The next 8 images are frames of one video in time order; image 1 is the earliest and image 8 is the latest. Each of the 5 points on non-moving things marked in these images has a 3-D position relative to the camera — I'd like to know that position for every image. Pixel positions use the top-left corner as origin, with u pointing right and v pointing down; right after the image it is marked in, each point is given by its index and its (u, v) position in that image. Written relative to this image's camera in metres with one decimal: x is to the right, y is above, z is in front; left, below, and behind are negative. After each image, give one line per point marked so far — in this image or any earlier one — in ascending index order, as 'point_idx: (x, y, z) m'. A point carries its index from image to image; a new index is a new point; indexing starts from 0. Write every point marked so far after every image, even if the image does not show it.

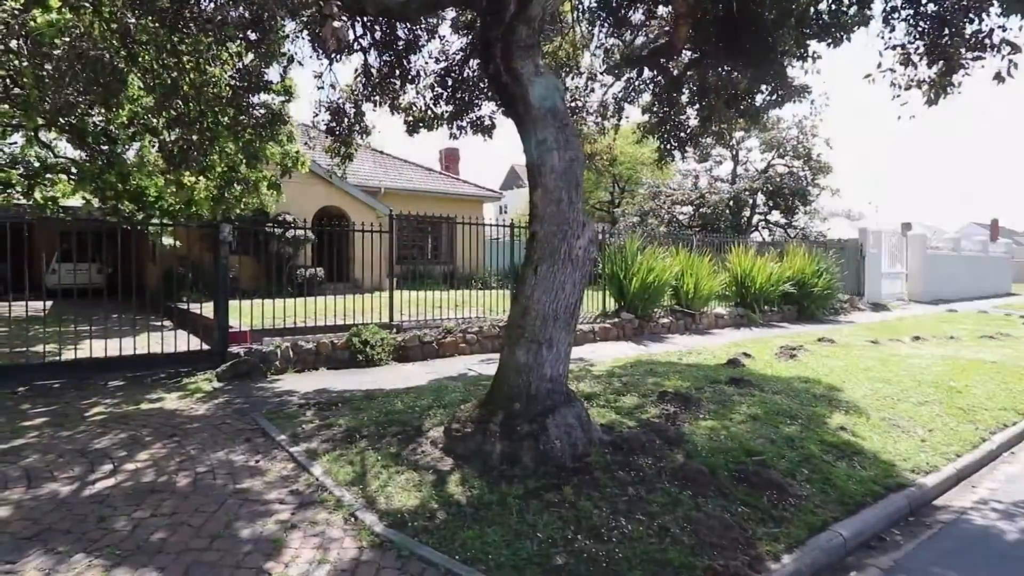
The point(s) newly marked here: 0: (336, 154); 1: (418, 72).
0: (-2.6, +2.0, +8.7) m
1: (-1.3, +3.0, +8.2) m
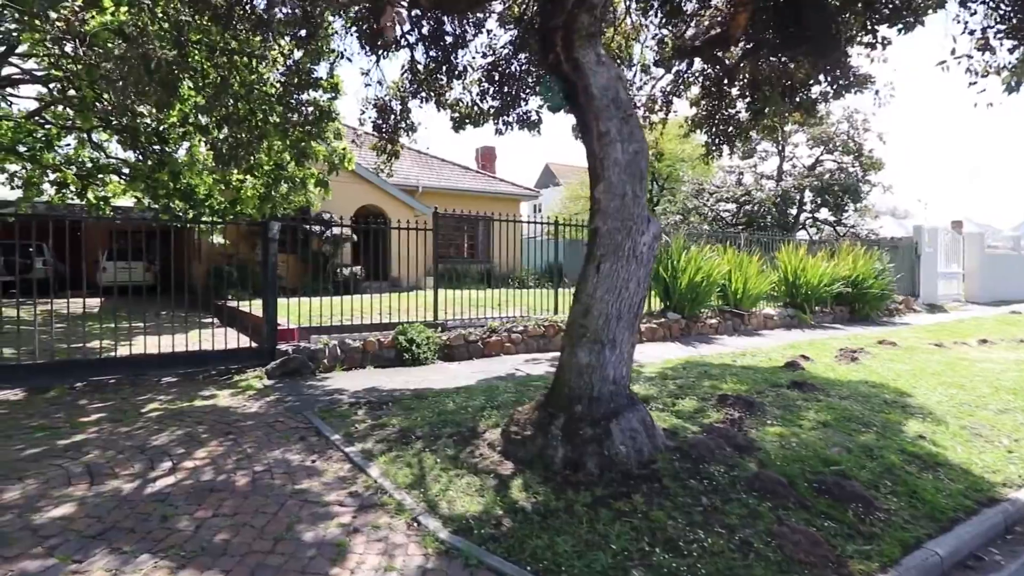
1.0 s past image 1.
0: (-1.9, +2.0, +8.6) m
1: (-0.6, +3.0, +8.1) m
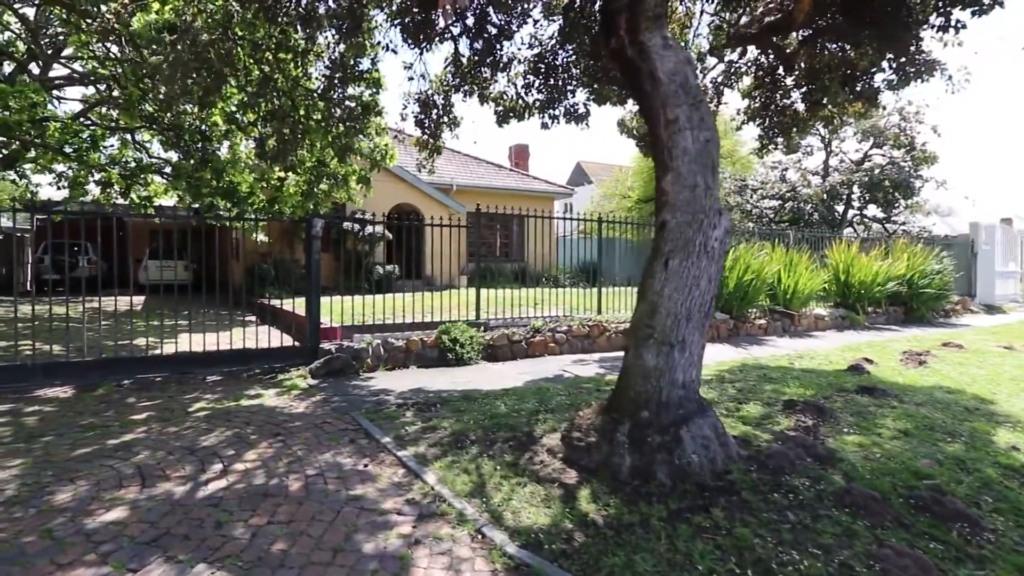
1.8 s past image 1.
0: (-1.3, +2.0, +8.4) m
1: (0.0, +3.0, +7.9) m
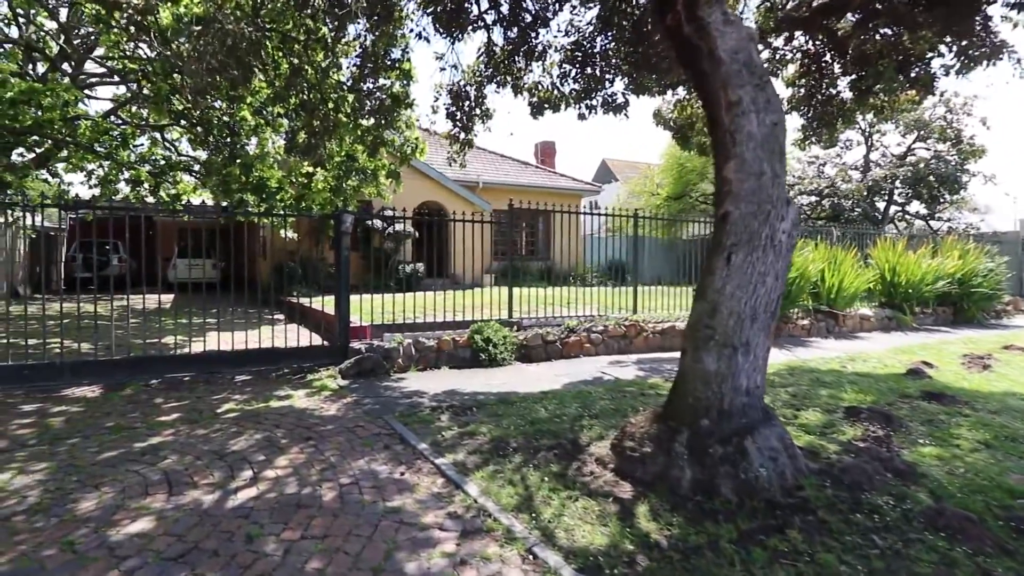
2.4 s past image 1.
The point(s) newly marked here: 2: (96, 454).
0: (-0.8, +2.0, +8.2) m
1: (+0.4, +3.1, +7.6) m
2: (-3.0, -1.2, +4.3) m
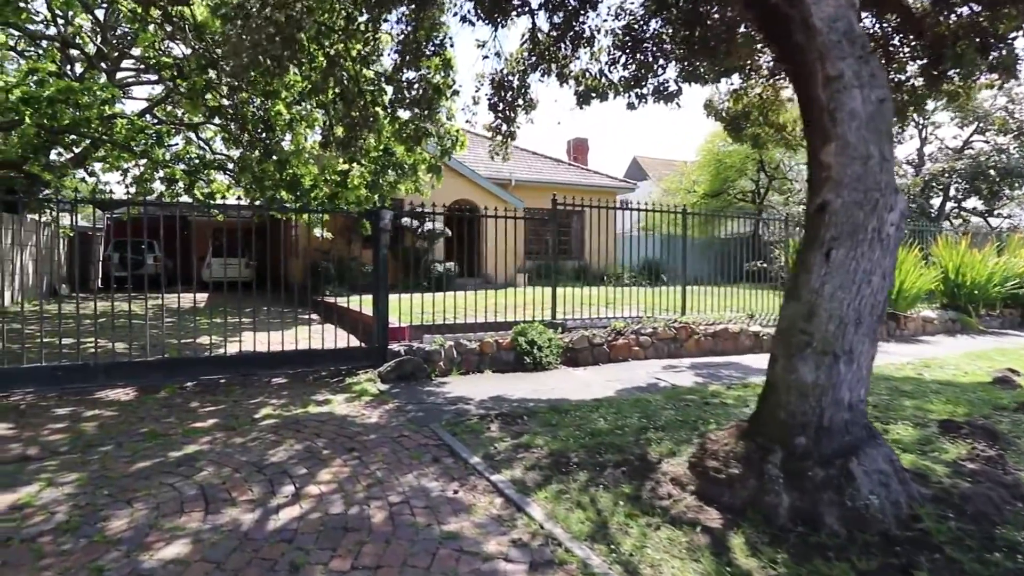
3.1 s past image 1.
0: (-0.2, +2.0, +7.8) m
1: (+1.0, +3.1, +7.1) m
2: (-2.6, -1.2, +4.0) m
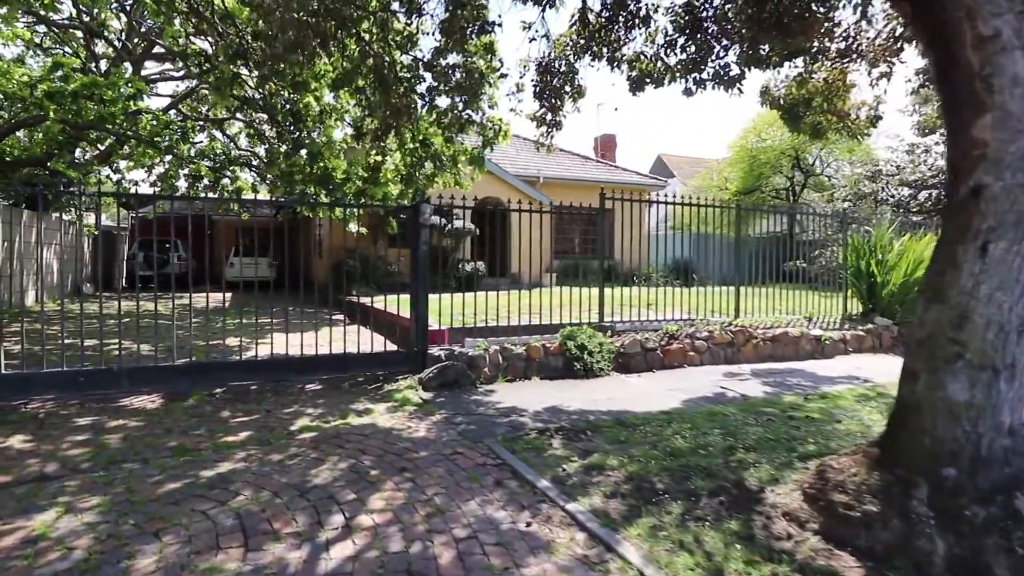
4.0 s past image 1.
0: (+0.3, +2.0, +7.3) m
1: (+1.5, +3.1, +6.6) m
2: (-2.1, -1.2, +3.5) m
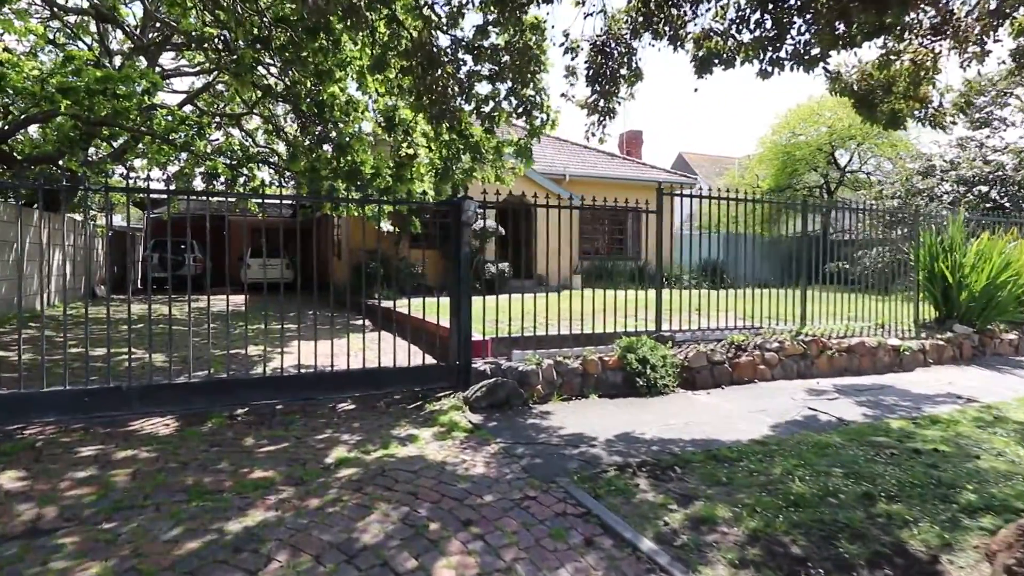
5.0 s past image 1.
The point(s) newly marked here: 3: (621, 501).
0: (+0.9, +2.0, +6.6) m
1: (+2.1, +3.0, +5.9) m
2: (-1.7, -1.2, +2.9) m
3: (+0.6, -1.2, +3.4) m
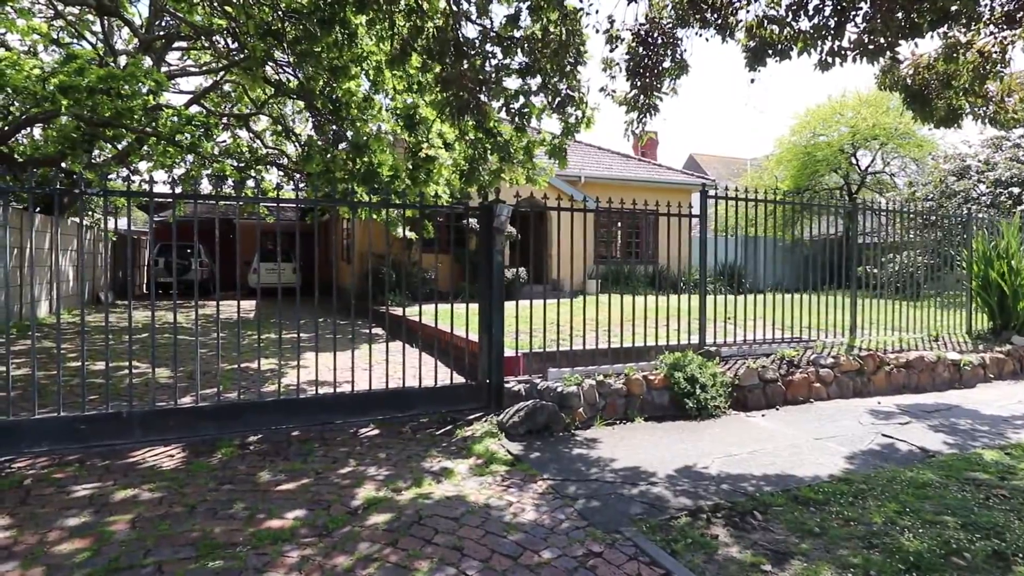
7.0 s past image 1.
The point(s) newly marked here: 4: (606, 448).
0: (+1.2, +1.9, +6.1) m
1: (+2.4, +2.9, +5.4) m
2: (-1.3, -1.3, +2.4) m
3: (+0.9, -1.3, +2.9) m
4: (+0.7, -1.2, +4.4) m
